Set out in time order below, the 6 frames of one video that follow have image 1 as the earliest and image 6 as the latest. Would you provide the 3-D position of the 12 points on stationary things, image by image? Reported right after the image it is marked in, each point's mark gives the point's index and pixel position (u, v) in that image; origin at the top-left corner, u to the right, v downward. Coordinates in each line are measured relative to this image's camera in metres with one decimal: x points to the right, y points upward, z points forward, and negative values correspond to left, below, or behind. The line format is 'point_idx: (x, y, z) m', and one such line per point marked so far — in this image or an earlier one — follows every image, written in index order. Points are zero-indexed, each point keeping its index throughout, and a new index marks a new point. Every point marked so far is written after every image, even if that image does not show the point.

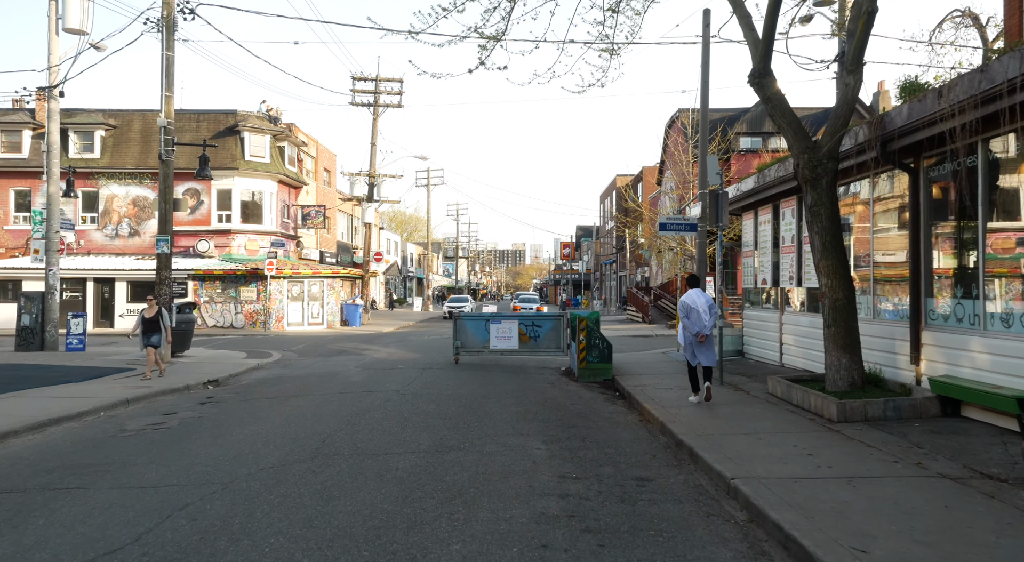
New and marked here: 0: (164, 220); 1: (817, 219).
0: (-7.7, +1.4, +15.7) m
1: (+4.0, +0.8, +9.4) m
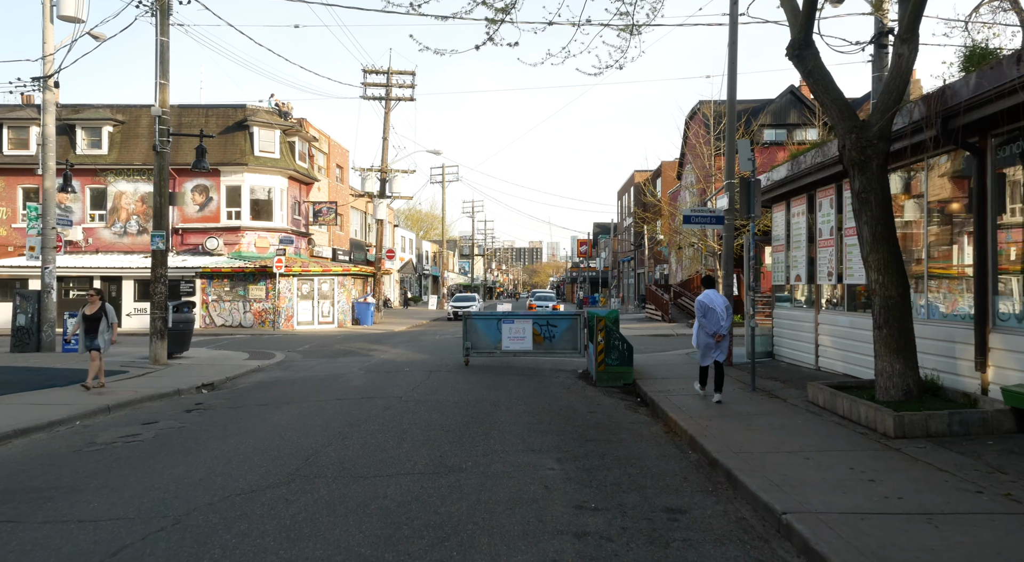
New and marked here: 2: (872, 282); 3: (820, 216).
0: (-7.4, +1.4, +15.0) m
1: (+4.1, +0.9, +8.3) m
2: (+4.2, 0.0, +8.3) m
3: (+5.3, +1.1, +12.2) m
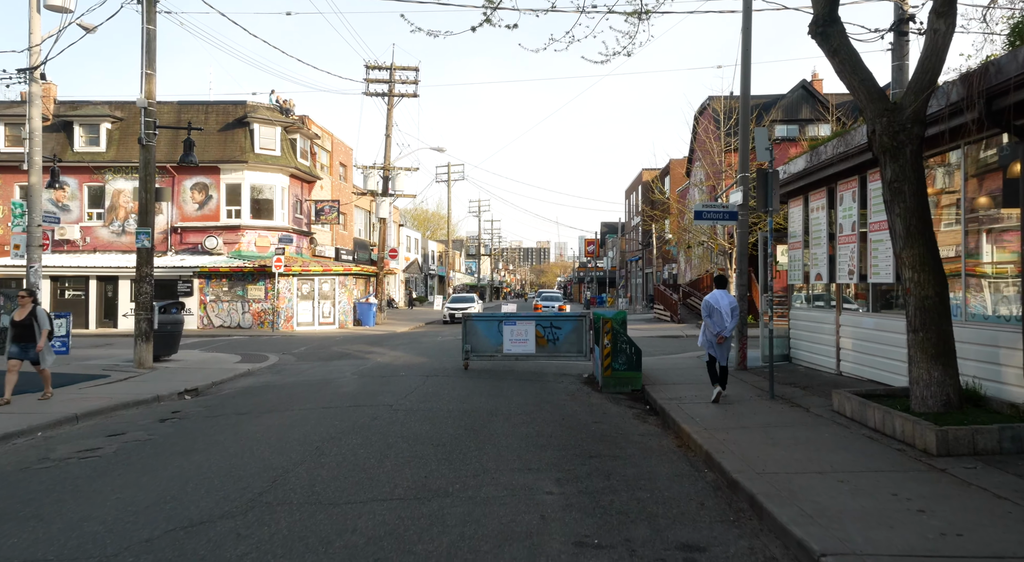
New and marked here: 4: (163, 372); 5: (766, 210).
0: (-7.4, +1.4, +14.3) m
1: (+4.1, +0.9, +7.5) m
2: (+4.1, 0.0, +7.5) m
3: (+5.3, +1.1, +11.4) m
4: (-6.9, -1.8, +14.1) m
5: (+3.6, +1.0, +10.1) m
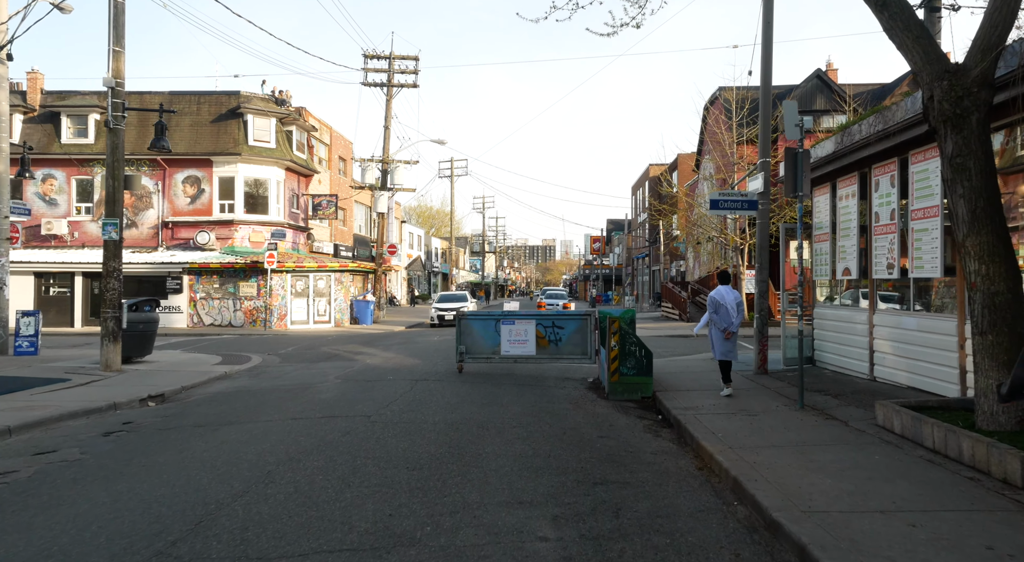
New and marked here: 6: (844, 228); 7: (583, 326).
0: (-7.4, +1.5, +13.2) m
1: (+4.0, +0.9, +6.3) m
2: (+4.1, +0.1, +6.3) m
3: (+5.2, +1.2, +10.2) m
4: (-7.0, -1.7, +13.0) m
5: (+3.6, +1.1, +8.9) m
6: (+5.3, +0.8, +11.3) m
7: (+1.3, -0.8, +12.7) m
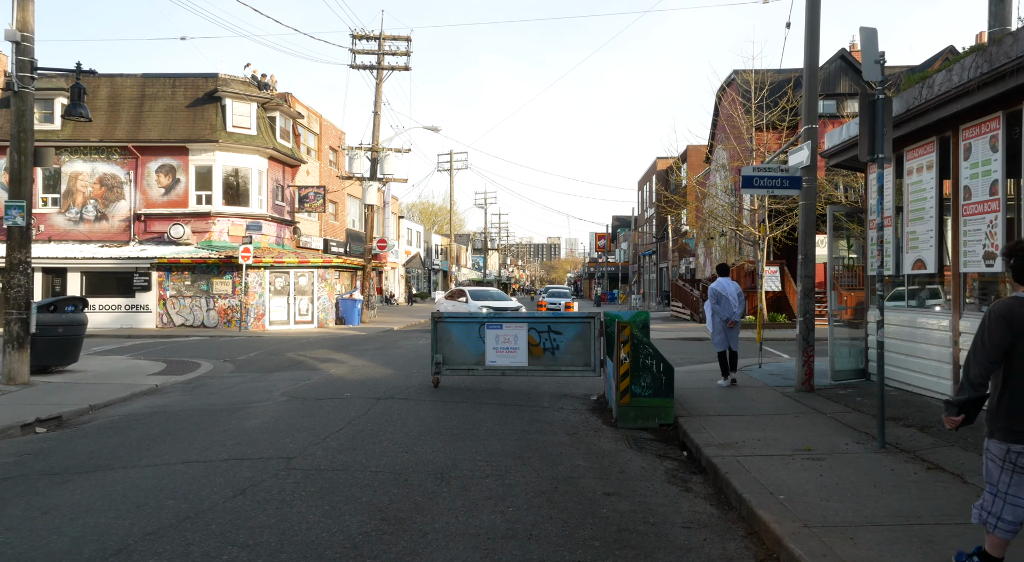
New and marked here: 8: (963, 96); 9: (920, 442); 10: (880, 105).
0: (-7.6, +1.6, +11.0) m
1: (+3.7, +1.0, +4.0) m
2: (+3.8, +0.1, +4.0) m
3: (+5.0, +1.3, +7.9) m
4: (-7.2, -1.6, +10.8) m
5: (+3.4, +1.1, +6.6) m
6: (+5.1, +0.9, +9.0) m
7: (+1.1, -0.7, +10.4) m
8: (+4.7, +1.9, +7.4) m
9: (+3.7, -1.4, +6.4) m
10: (+3.4, +1.6, +6.6) m
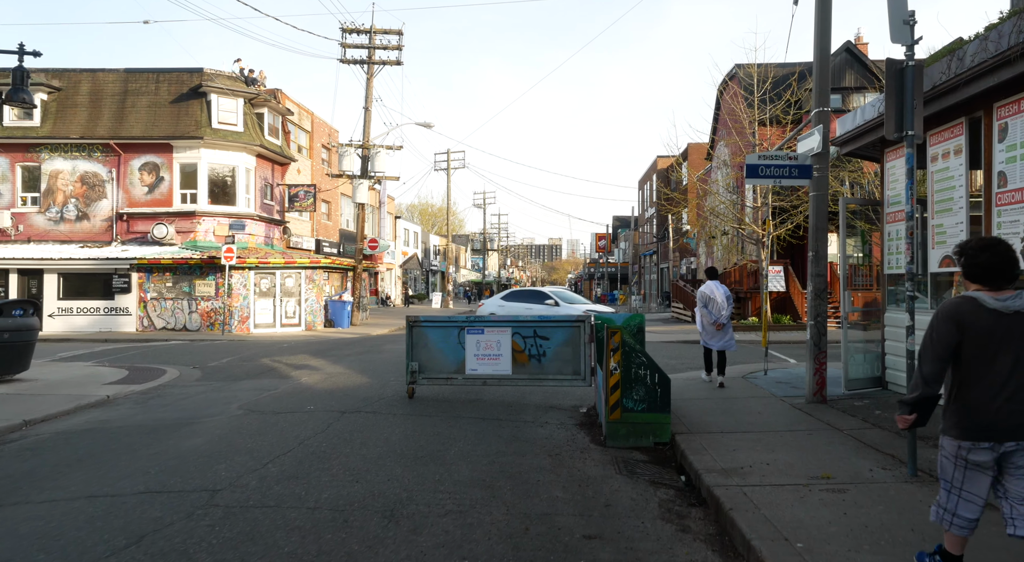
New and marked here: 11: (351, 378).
0: (-7.8, +1.6, +10.0) m
1: (+3.5, +1.0, +3.1) m
2: (+3.6, +0.1, +3.0) m
3: (+4.8, +1.3, +6.9) m
4: (-7.4, -1.7, +9.9) m
5: (+3.1, +1.1, +5.7) m
6: (+4.8, +0.9, +8.0) m
7: (+0.8, -0.7, +9.4) m
8: (+4.4, +1.9, +6.4) m
9: (+3.4, -1.4, +5.5) m
10: (+3.2, +1.6, +5.7) m
11: (-2.7, -1.6, +12.0) m
